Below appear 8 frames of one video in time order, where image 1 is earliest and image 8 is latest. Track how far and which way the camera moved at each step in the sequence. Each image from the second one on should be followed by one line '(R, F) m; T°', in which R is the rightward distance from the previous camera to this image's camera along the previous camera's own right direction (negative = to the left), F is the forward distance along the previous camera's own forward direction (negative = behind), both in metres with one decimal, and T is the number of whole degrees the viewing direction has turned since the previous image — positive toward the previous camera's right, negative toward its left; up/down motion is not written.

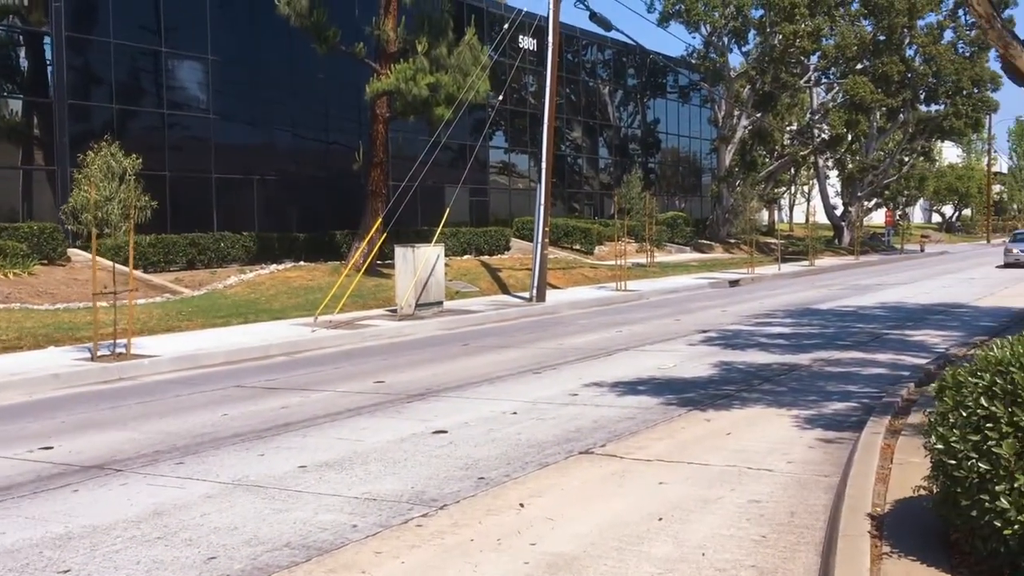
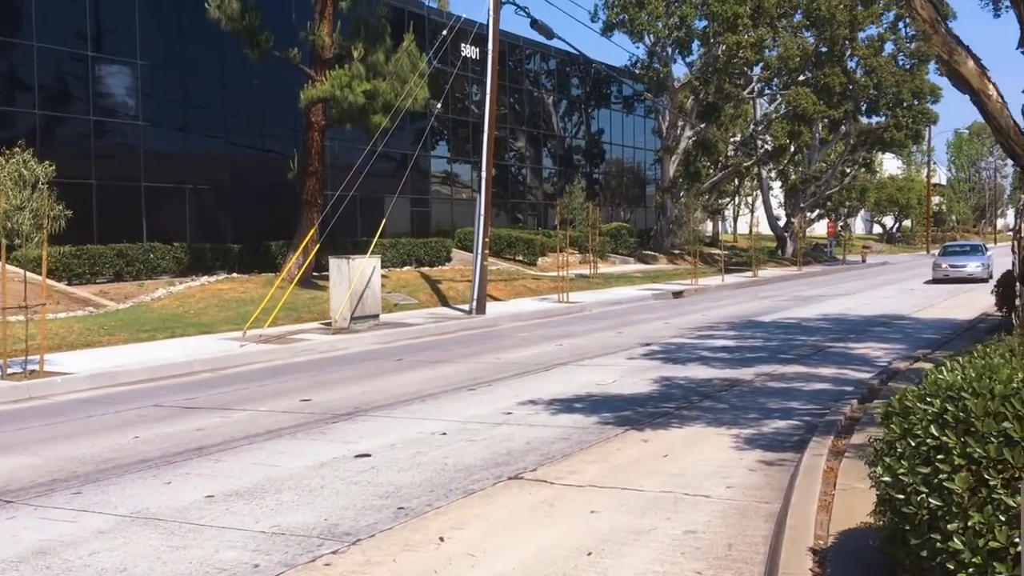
(+0.2, +0.5) m; +3°
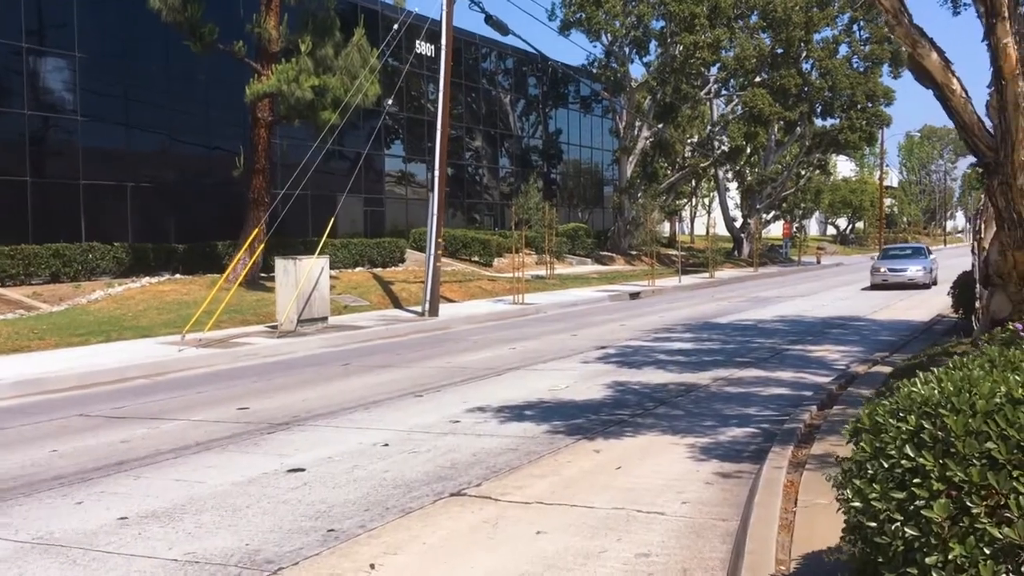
(+0.1, +0.5) m; +2°
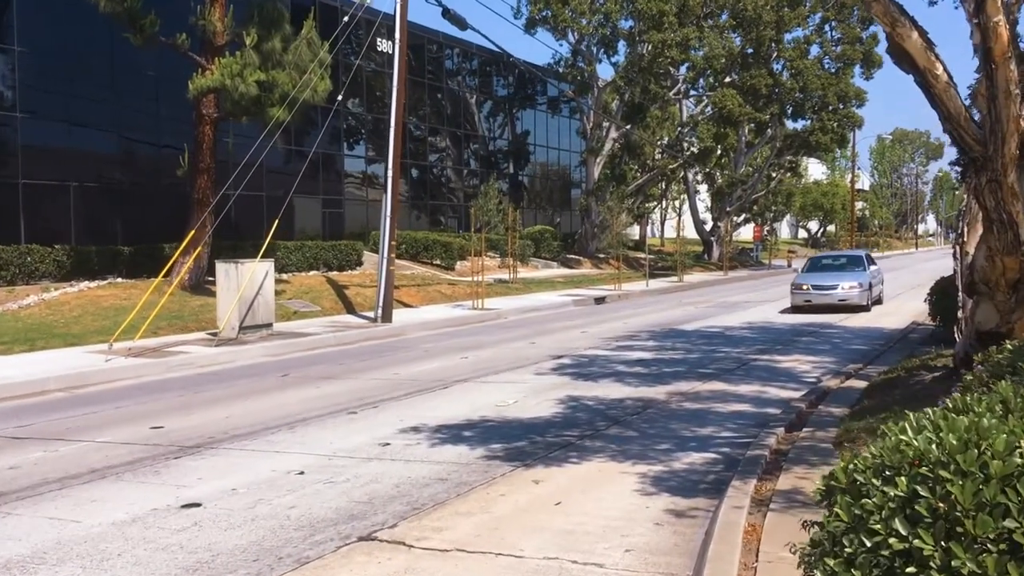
(+0.3, +1.0) m; +1°
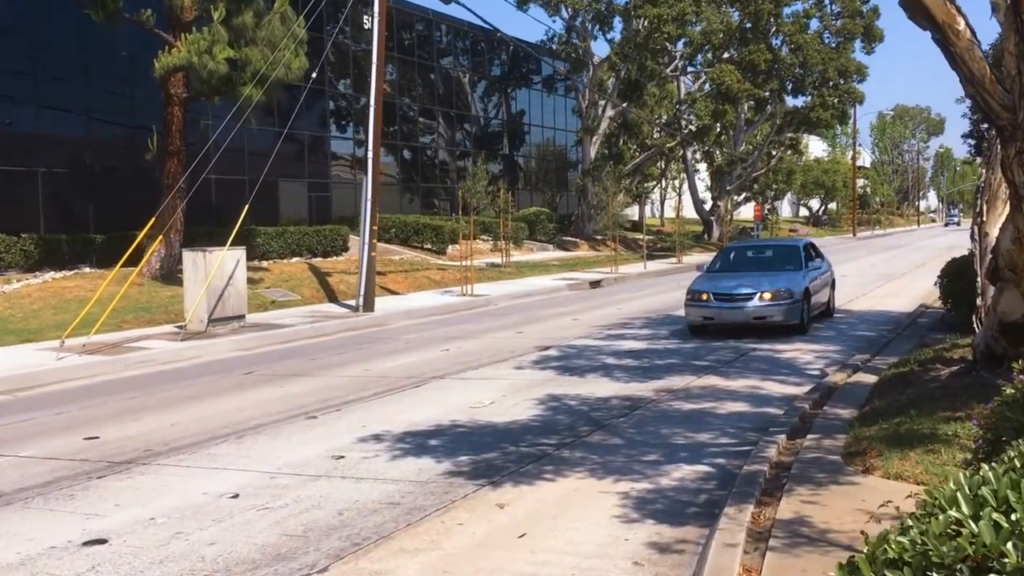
(+0.3, +1.1) m; 0°
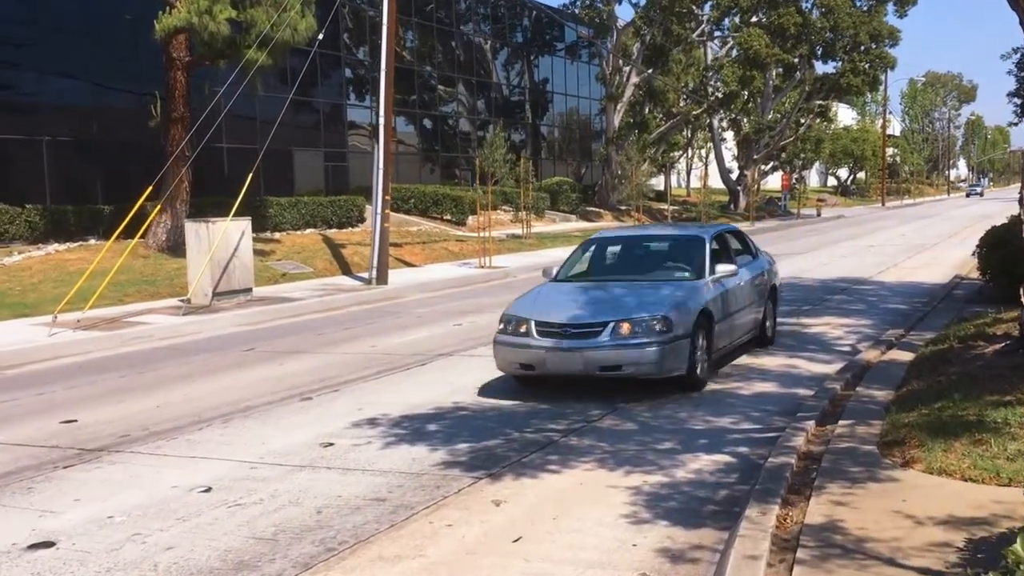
(+0.2, +0.7) m; -1°
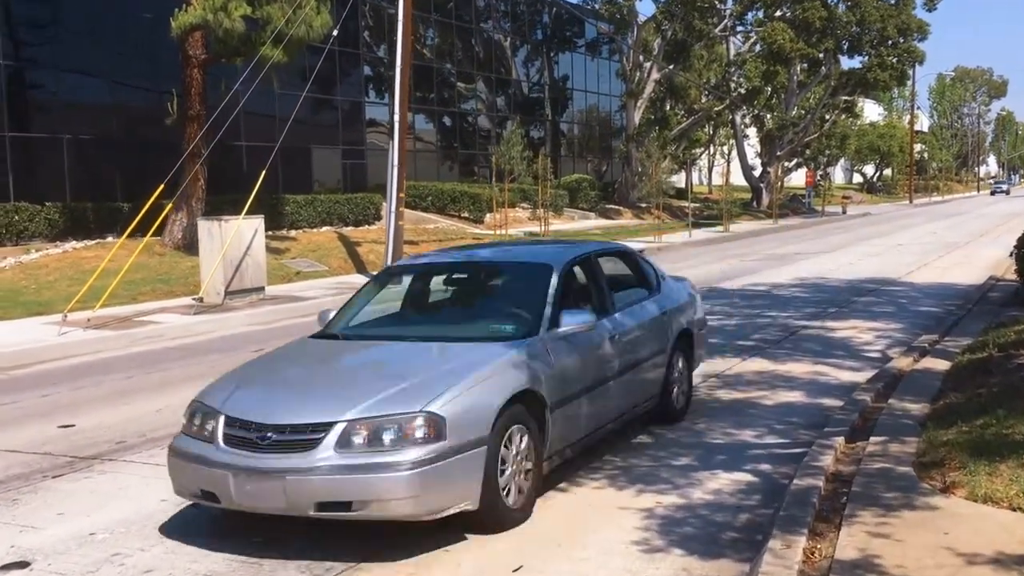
(+0.1, +0.5) m; -1°
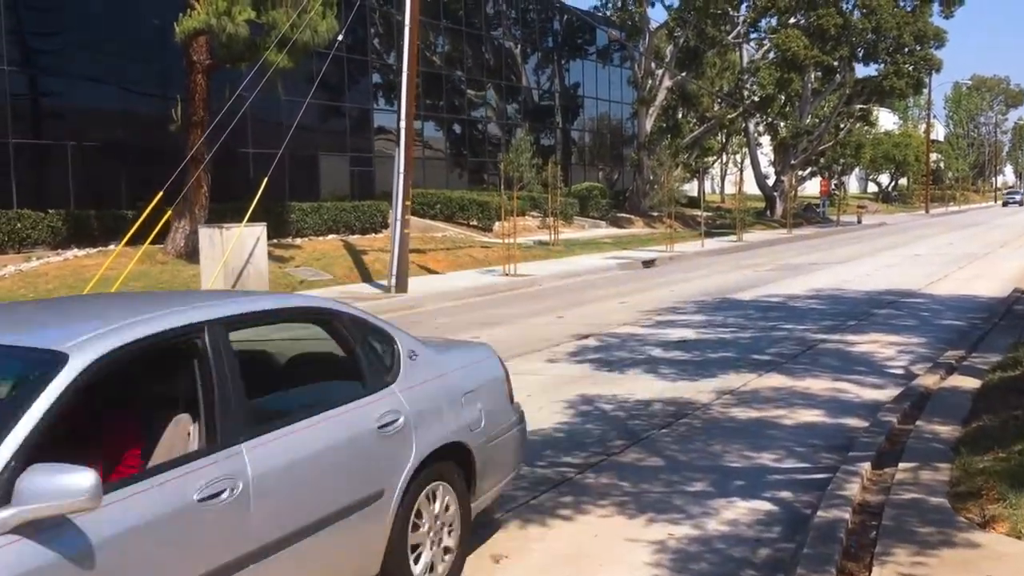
(+0.1, +0.4) m; -1°
